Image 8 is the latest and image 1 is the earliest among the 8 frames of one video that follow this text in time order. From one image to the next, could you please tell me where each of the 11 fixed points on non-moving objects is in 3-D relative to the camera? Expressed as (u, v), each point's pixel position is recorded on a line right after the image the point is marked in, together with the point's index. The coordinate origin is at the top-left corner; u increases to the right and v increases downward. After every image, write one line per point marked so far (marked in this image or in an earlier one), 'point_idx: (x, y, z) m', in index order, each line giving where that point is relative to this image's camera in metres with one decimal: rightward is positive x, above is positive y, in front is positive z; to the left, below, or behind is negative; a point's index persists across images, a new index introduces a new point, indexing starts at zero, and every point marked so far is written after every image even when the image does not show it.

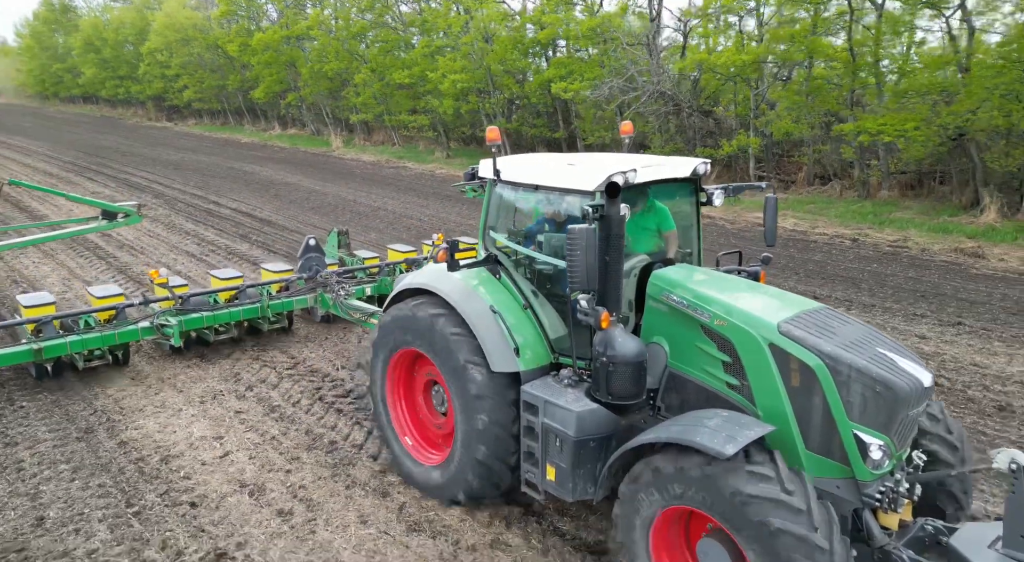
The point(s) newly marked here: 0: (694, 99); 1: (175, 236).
0: (+4.3, +4.4, +17.5) m
1: (-5.7, +0.9, +12.7) m
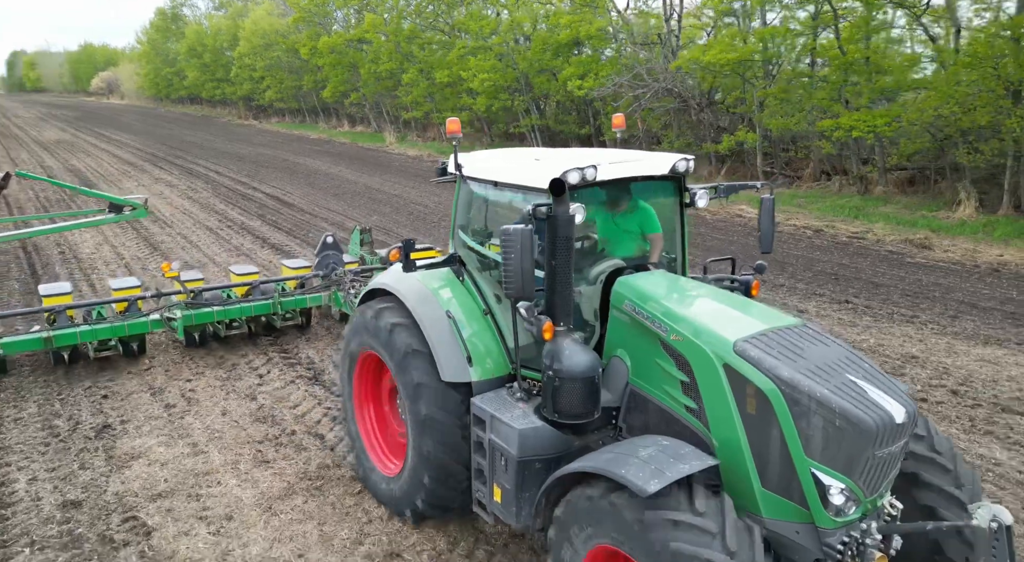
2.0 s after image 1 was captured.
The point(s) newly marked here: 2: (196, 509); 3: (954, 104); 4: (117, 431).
0: (+4.6, +4.6, +18.1) m
1: (-6.0, +1.5, +14.6) m
2: (-1.9, -1.4, +4.5) m
3: (+7.8, +3.1, +13.3) m
4: (-3.0, -1.1, +5.6) m
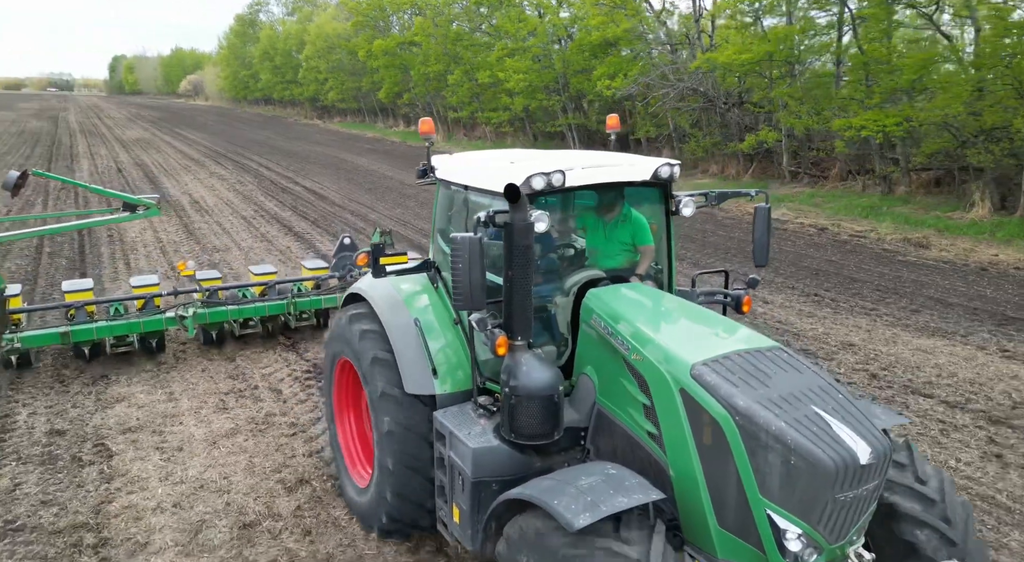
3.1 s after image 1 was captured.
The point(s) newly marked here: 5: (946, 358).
0: (+5.3, +4.6, +18.3) m
1: (-5.7, +1.8, +15.8) m
2: (-2.6, -1.2, +5.4) m
3: (+8.0, +3.1, +13.2) m
4: (-3.6, -0.9, +6.6) m
5: (+4.1, -0.7, +7.1) m
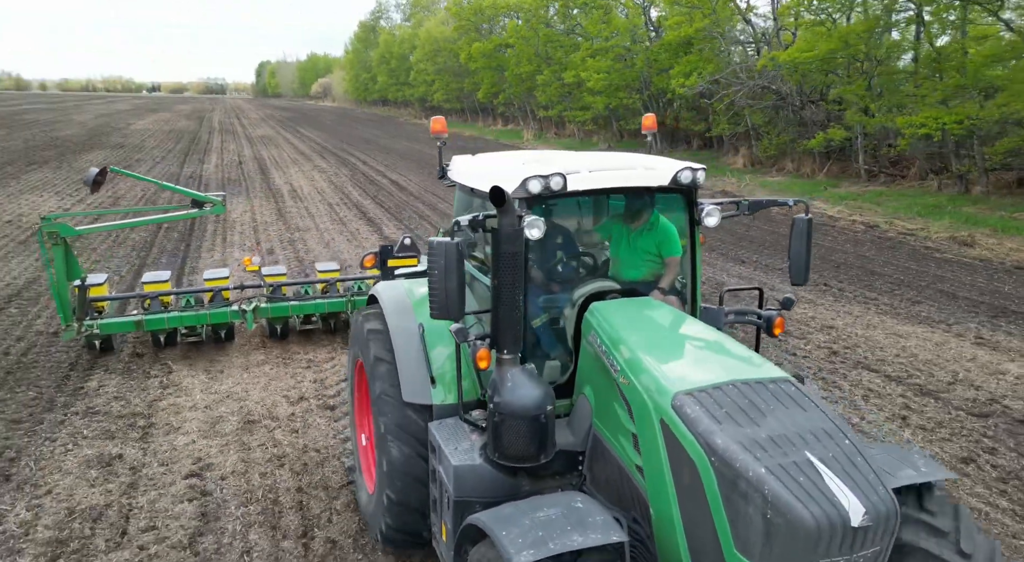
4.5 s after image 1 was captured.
0: (+7.2, +4.7, +18.4) m
1: (-4.2, +2.2, +17.6) m
2: (-2.8, -0.8, +6.9) m
3: (+9.0, +3.1, +12.9) m
4: (-3.6, -0.5, +8.2) m
5: (+4.0, -0.6, +7.5) m
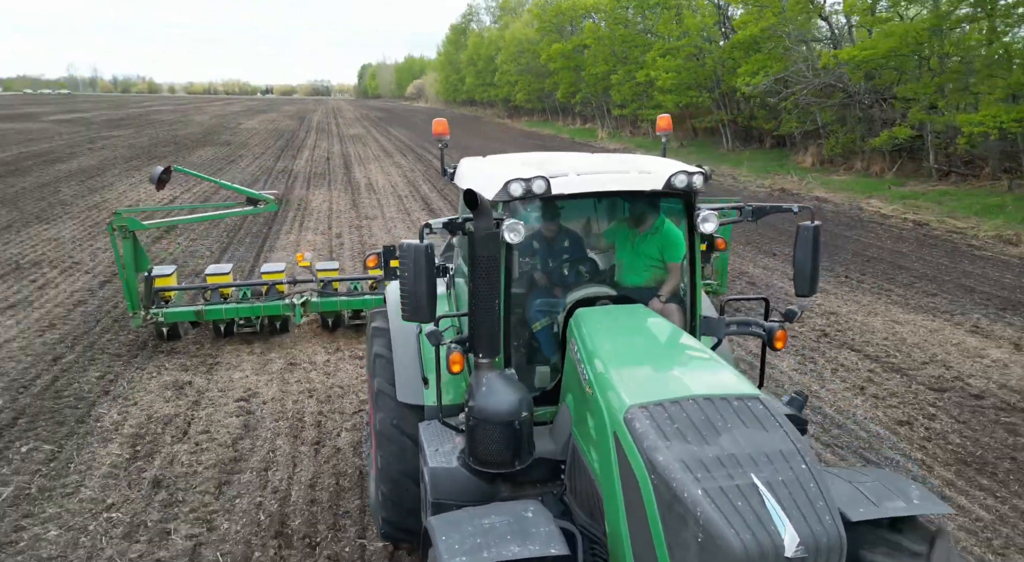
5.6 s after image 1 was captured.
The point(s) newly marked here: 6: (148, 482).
0: (+8.9, +4.7, +18.4) m
1: (-2.5, +2.5, +19.0) m
2: (-2.7, -0.5, +8.2) m
3: (+9.9, +3.1, +12.7) m
4: (-3.2, -0.2, +9.7) m
5: (+4.2, -0.5, +8.0) m
6: (-2.1, -1.2, +4.3) m
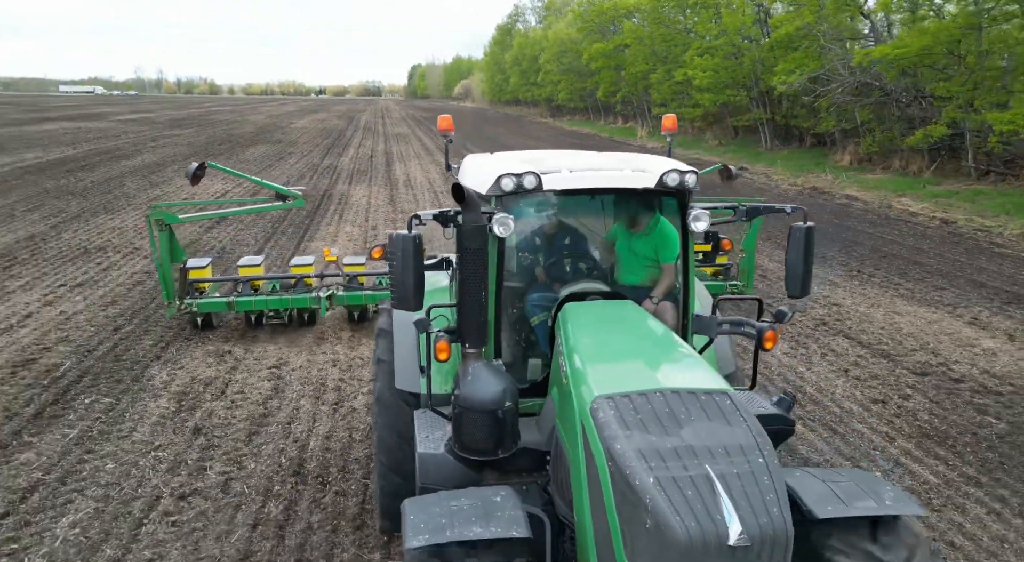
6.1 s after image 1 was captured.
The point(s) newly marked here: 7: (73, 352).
0: (+9.8, +4.7, +18.3) m
1: (-1.6, +2.7, +19.7) m
2: (-2.5, -0.3, +9.0) m
3: (+10.4, +3.1, +12.6) m
4: (-3.0, 0.0, +10.5) m
5: (+4.4, -0.4, +8.3) m
6: (-2.2, -1.0, +5.1) m
7: (-3.8, -0.6, +6.4) m
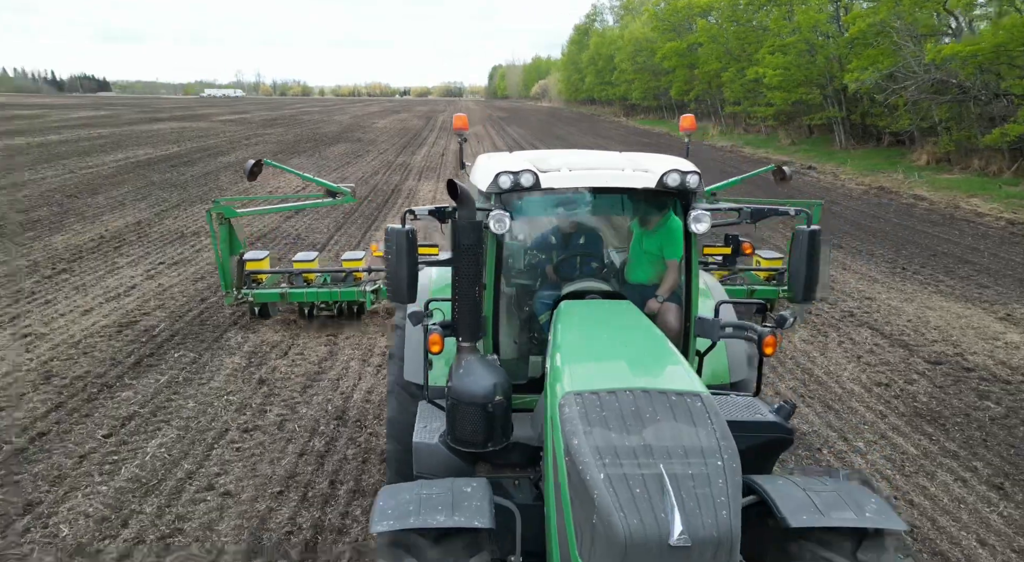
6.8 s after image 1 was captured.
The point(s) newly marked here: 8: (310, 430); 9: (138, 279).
0: (+11.4, +4.6, +17.9) m
1: (+0.2, +2.9, +20.5) m
2: (-1.9, -0.1, +9.9) m
3: (+11.4, +3.0, +12.1) m
4: (-2.2, +0.2, +11.4) m
5: (+4.8, -0.4, +8.5) m
6: (-2.1, -0.8, +6.0) m
7: (-3.5, -0.4, +7.5) m
8: (-1.4, -1.0, +5.2) m
9: (-4.4, 0.0, +8.7) m
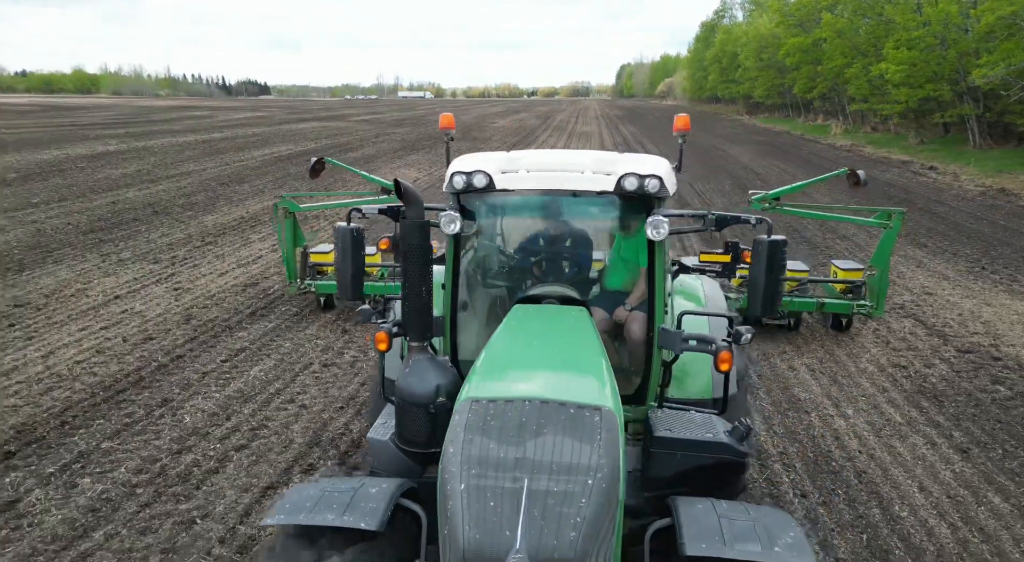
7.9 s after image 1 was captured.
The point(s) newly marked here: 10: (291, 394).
0: (+13.9, +4.4, +16.6) m
1: (+3.3, +3.1, +21.2) m
2: (-0.8, +0.2, +11.2) m
3: (+12.8, +2.8, +11.0) m
4: (-0.8, +0.5, +12.8) m
5: (+5.6, -0.3, +8.6) m
6: (-1.7, -0.5, +7.4) m
7: (-2.8, 0.0, +9.1) m
8: (-1.2, -0.8, +6.5) m
9: (-3.5, +0.4, +10.5) m
10: (-1.8, -0.9, +6.0) m
